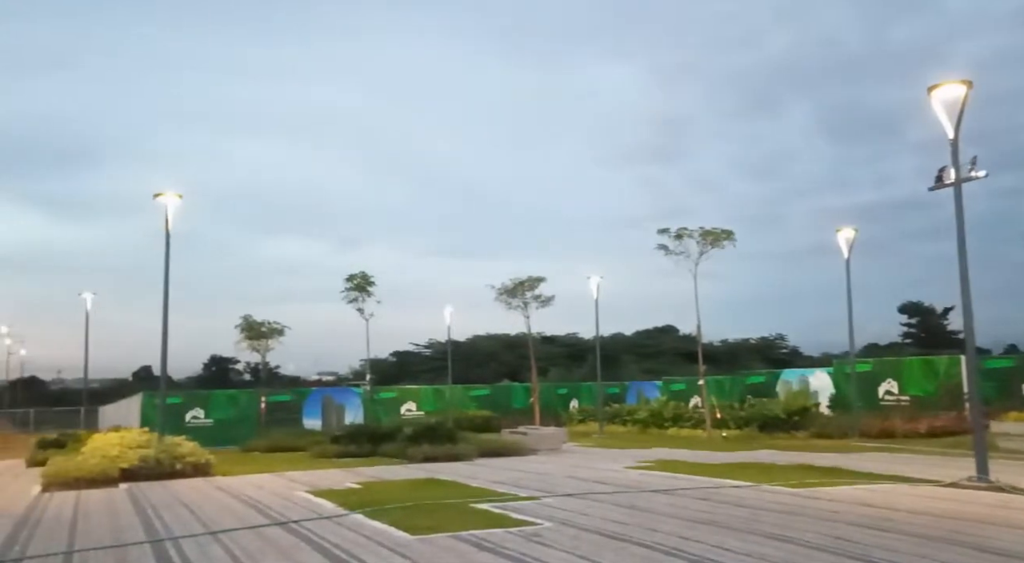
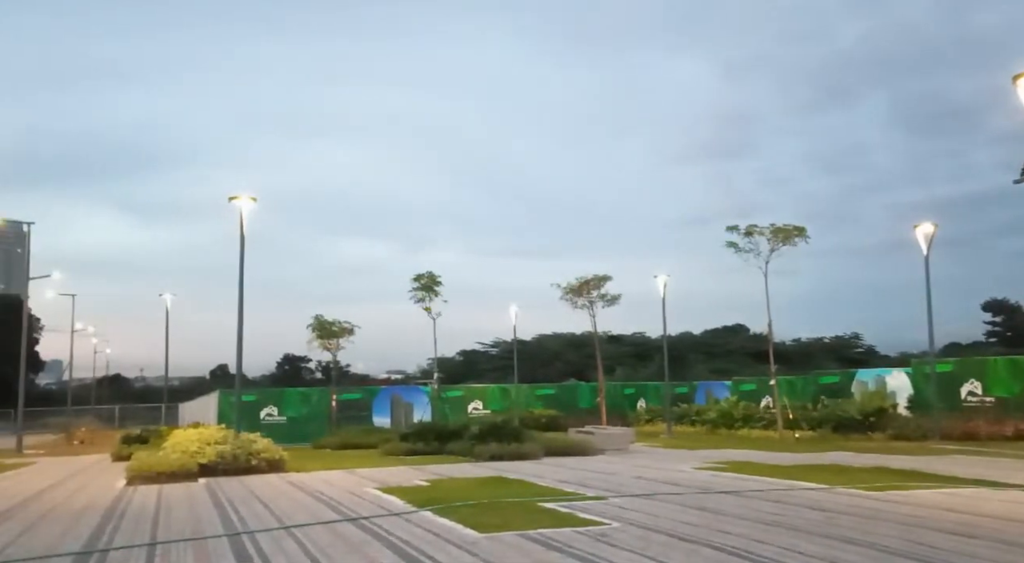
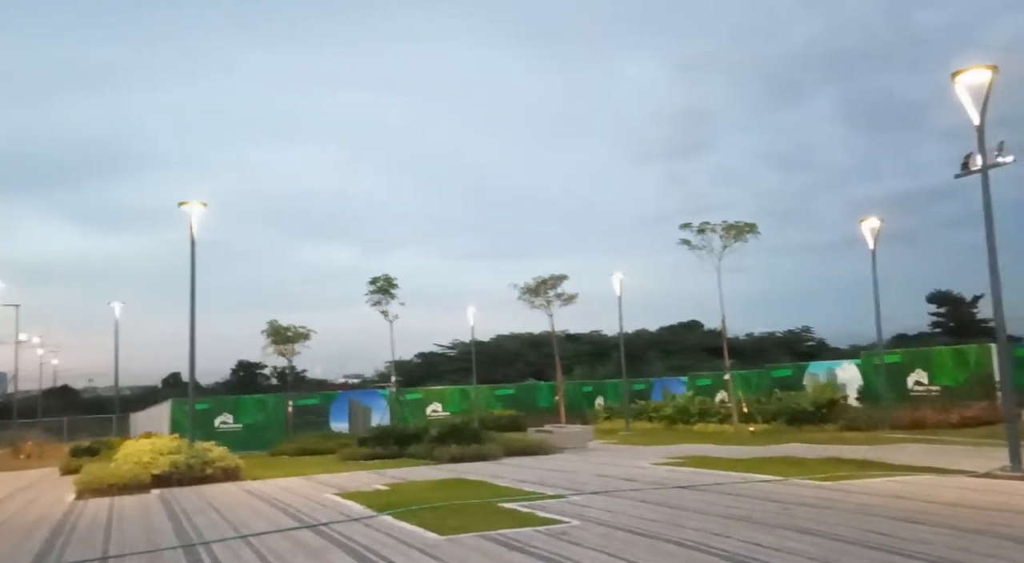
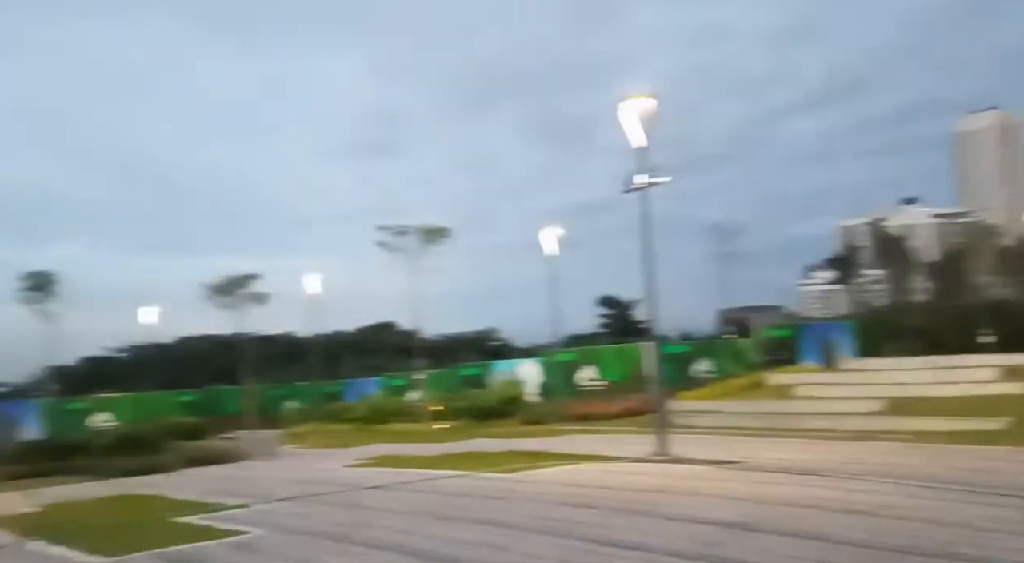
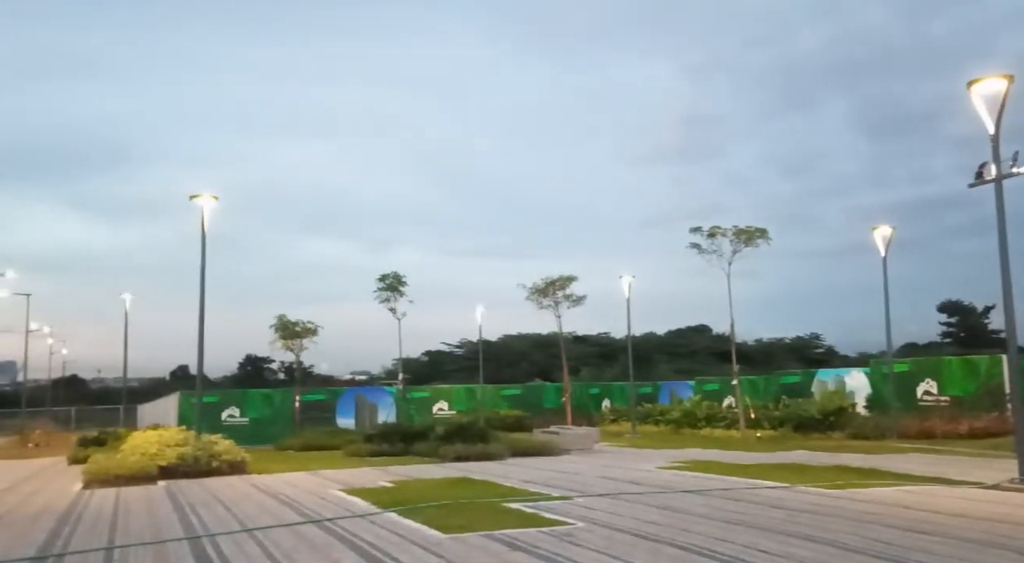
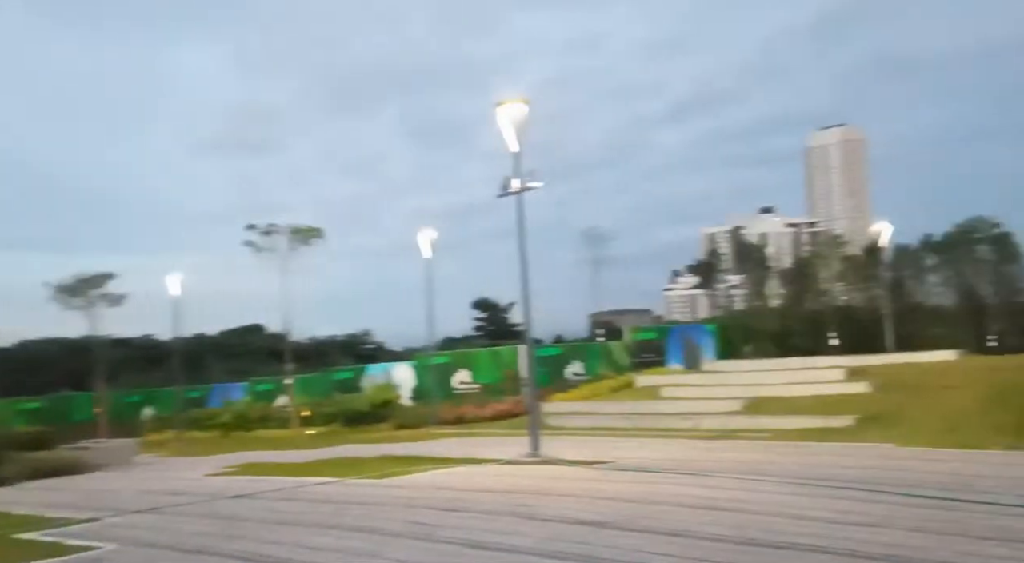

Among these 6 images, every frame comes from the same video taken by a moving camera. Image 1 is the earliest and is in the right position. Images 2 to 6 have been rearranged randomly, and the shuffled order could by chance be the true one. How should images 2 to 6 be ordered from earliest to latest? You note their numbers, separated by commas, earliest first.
5, 2, 3, 4, 6
